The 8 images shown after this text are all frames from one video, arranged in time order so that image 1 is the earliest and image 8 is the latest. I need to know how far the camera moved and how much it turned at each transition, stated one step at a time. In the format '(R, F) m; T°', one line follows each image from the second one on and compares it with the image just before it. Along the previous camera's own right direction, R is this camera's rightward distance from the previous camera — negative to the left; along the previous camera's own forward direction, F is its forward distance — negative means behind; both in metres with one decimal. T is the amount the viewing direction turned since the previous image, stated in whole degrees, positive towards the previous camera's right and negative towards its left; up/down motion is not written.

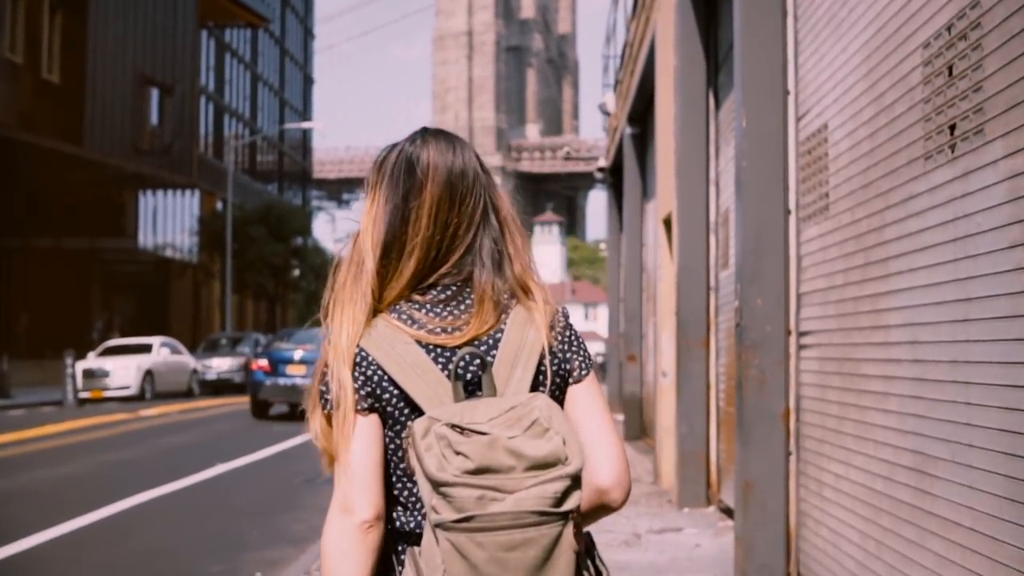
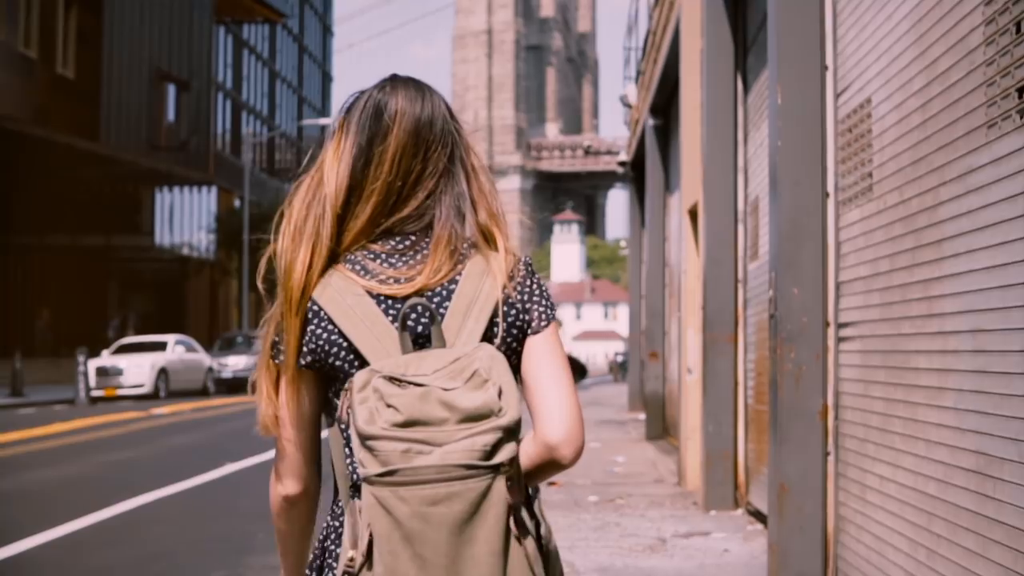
(0.0, +0.5) m; -1°
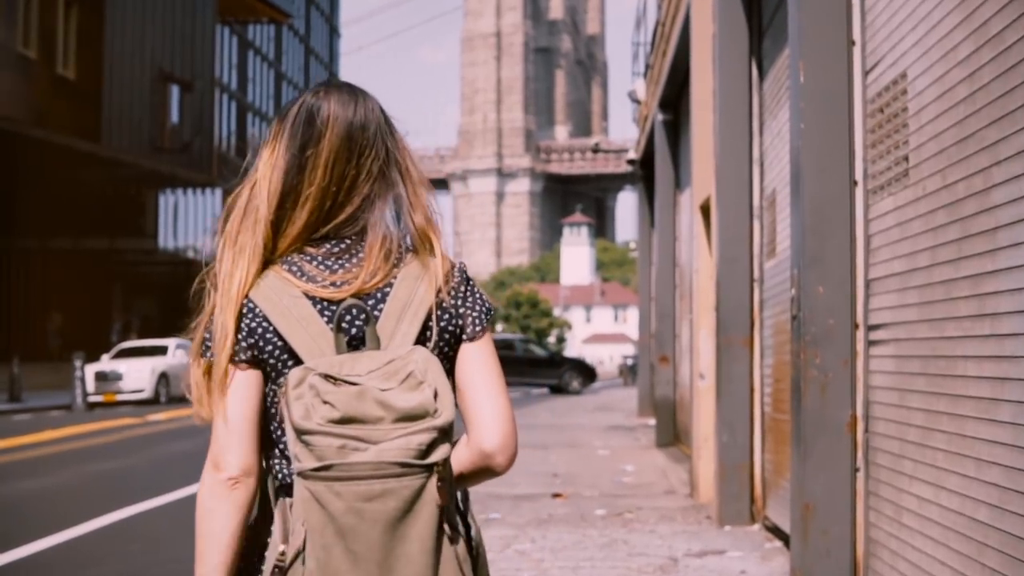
(+0.1, +0.6) m; 0°
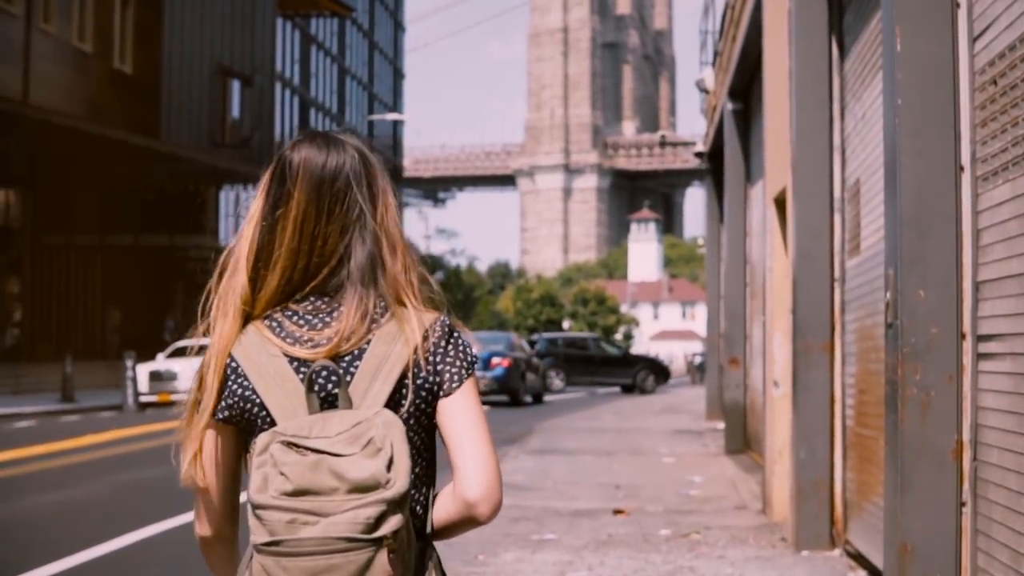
(+0.1, +0.8) m; -3°
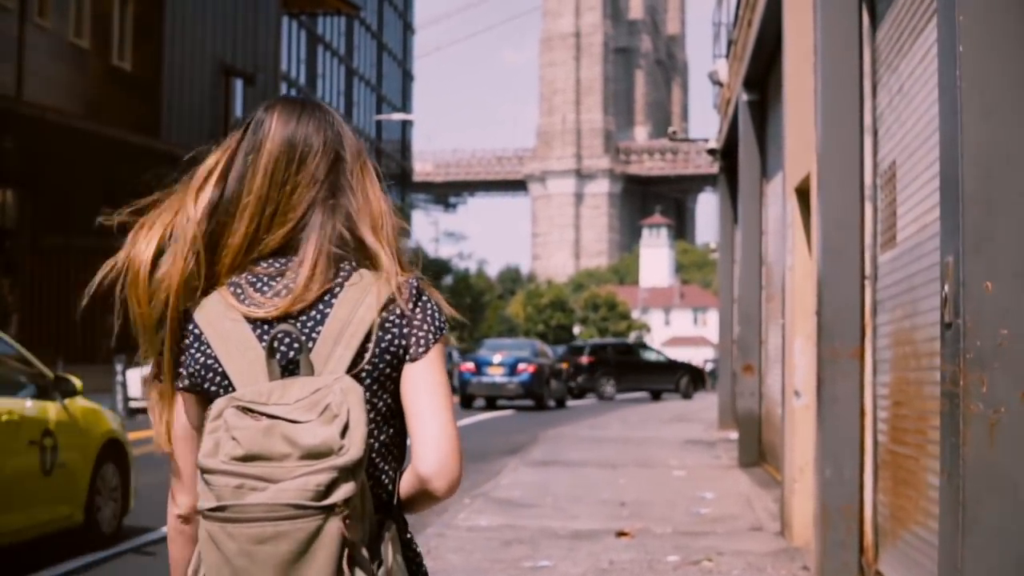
(+0.1, +1.0) m; -1°
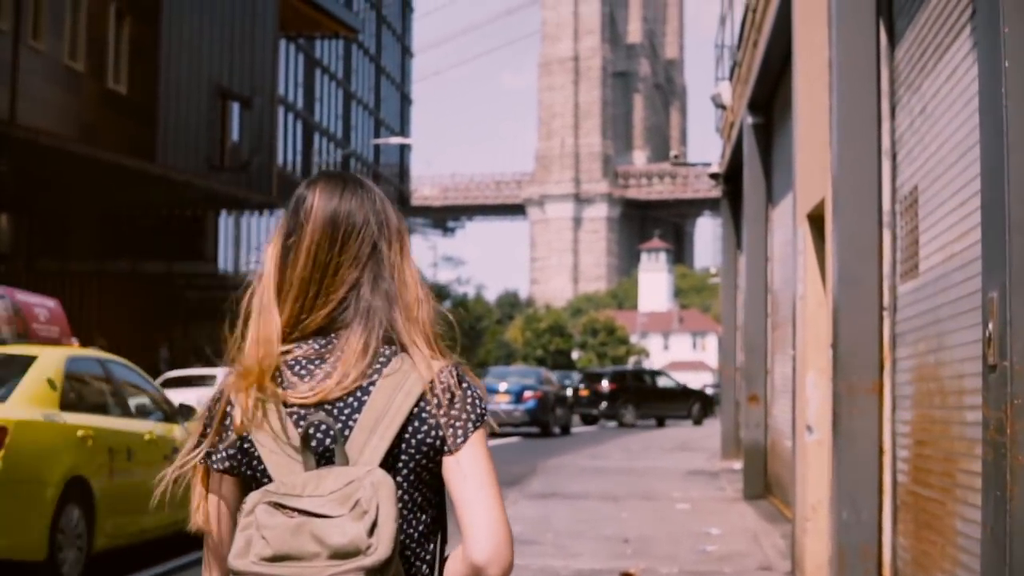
(0.0, +0.4) m; 0°
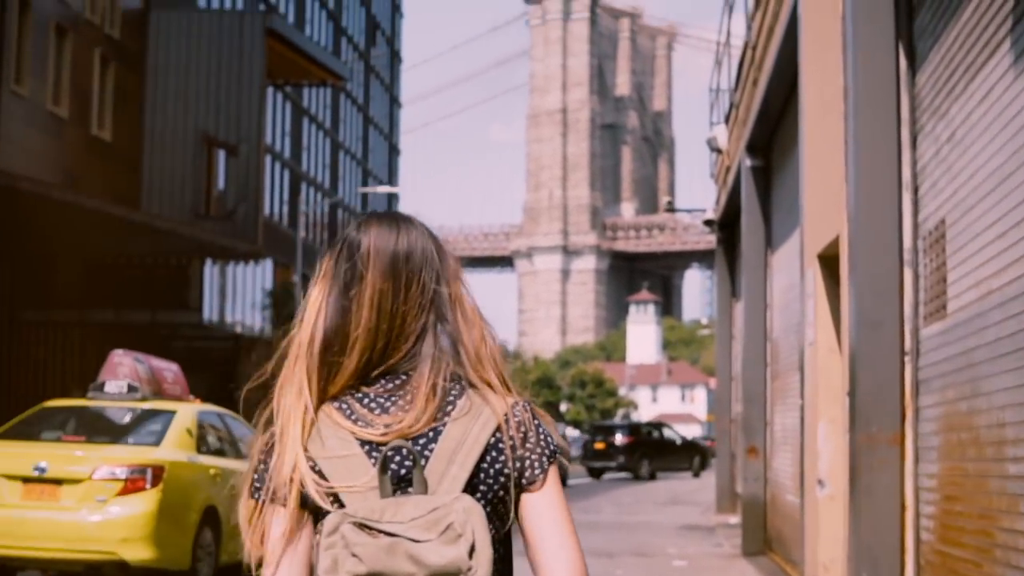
(0.0, +0.5) m; +1°
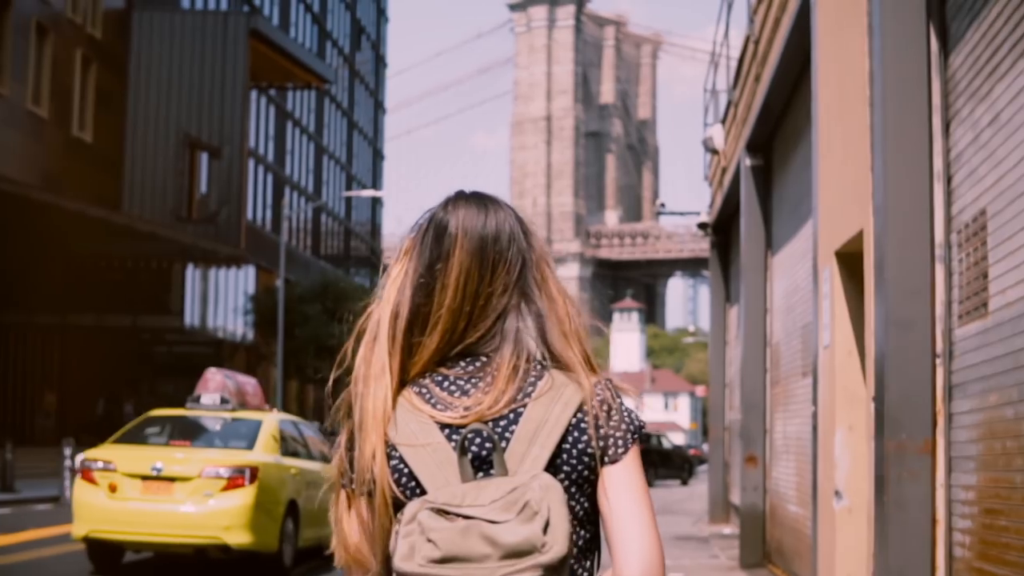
(-0.1, +0.5) m; +1°
